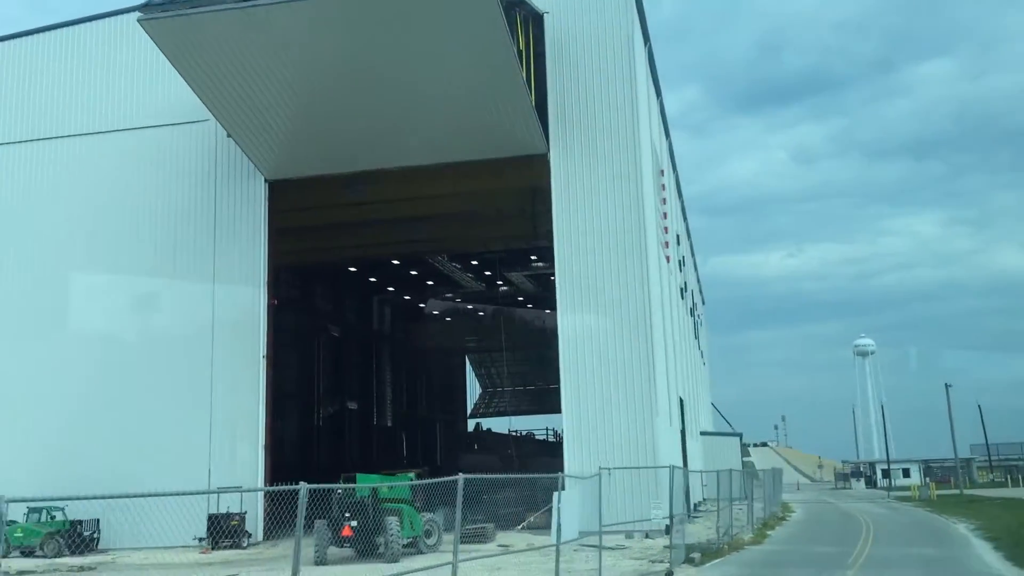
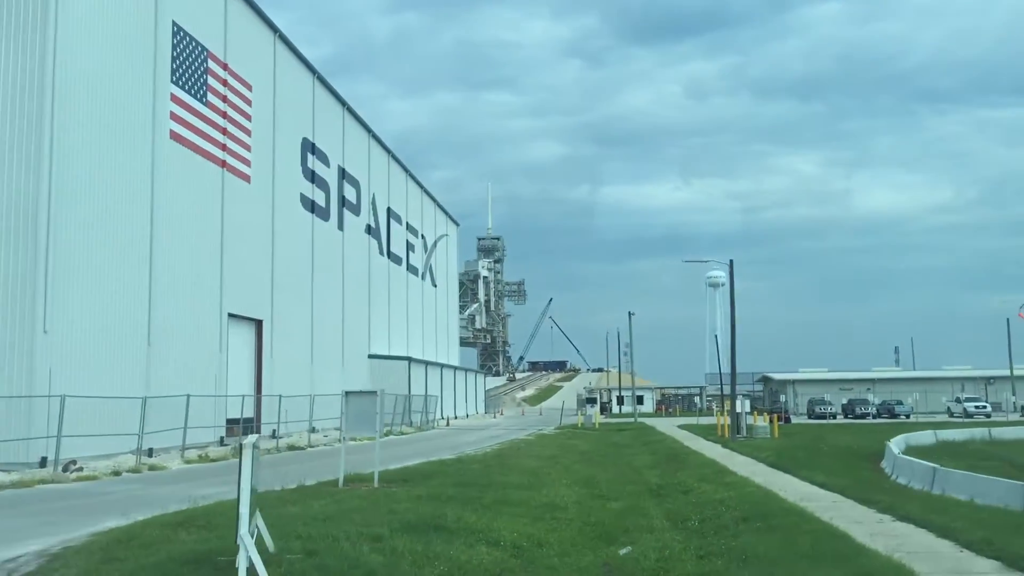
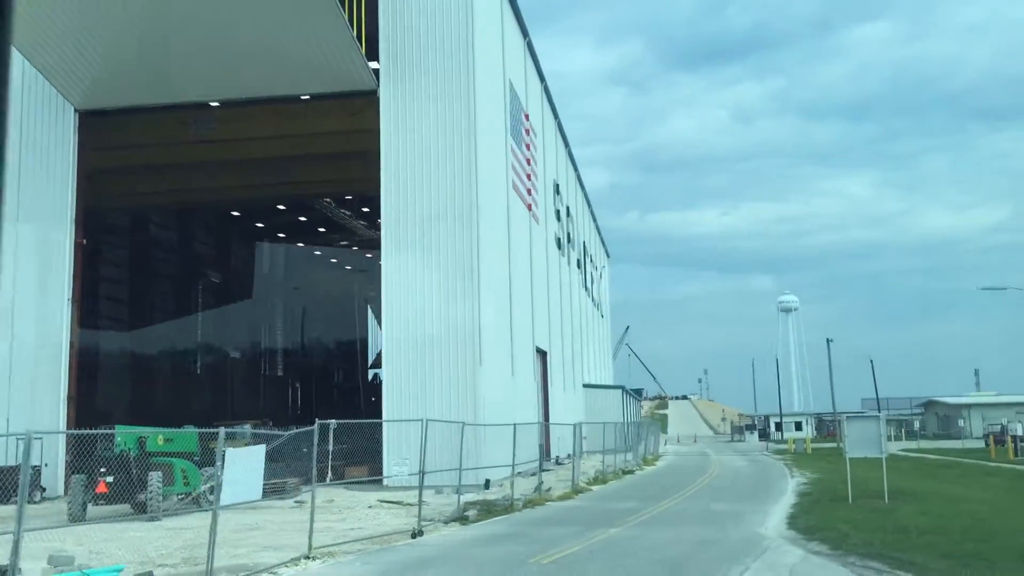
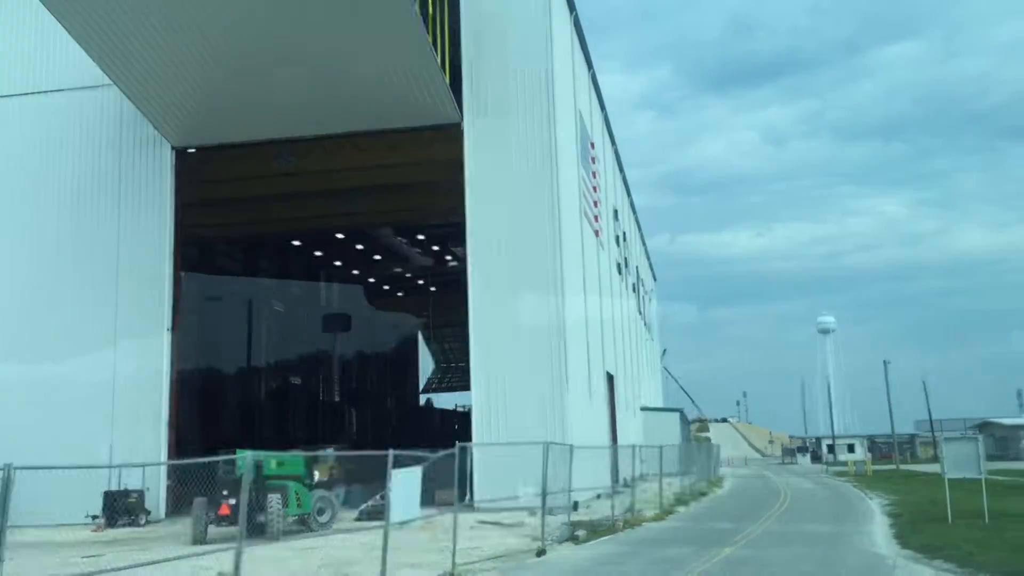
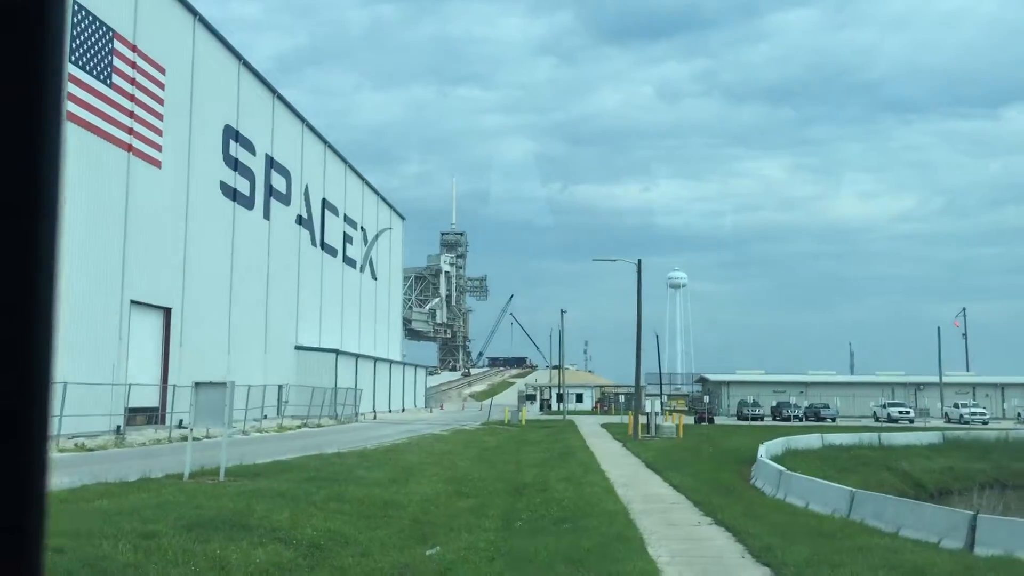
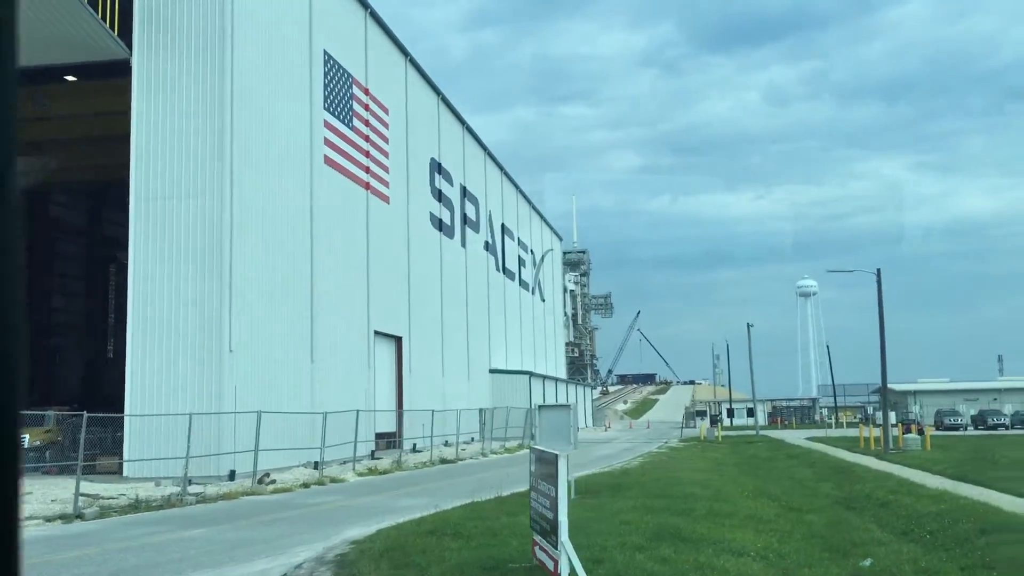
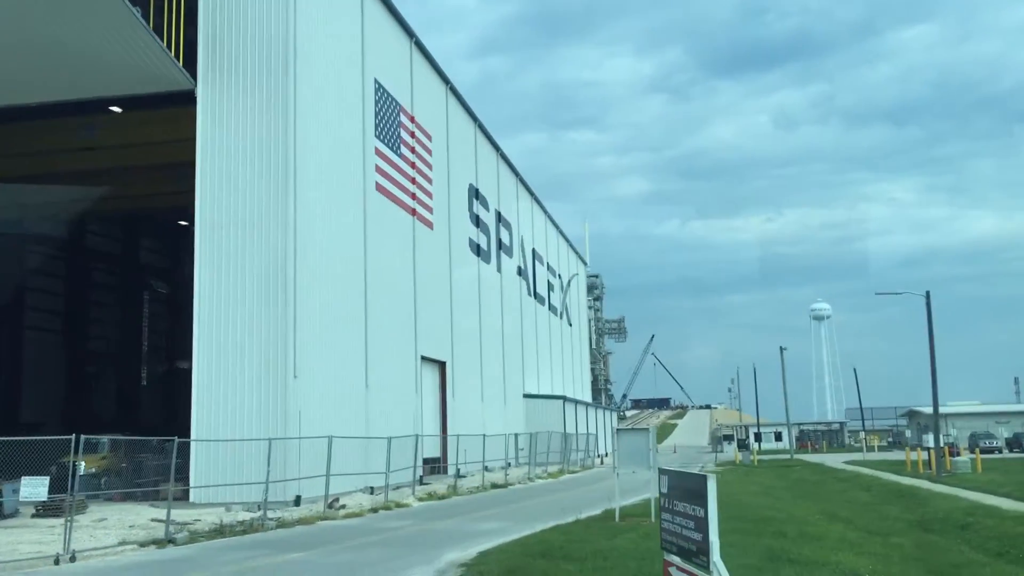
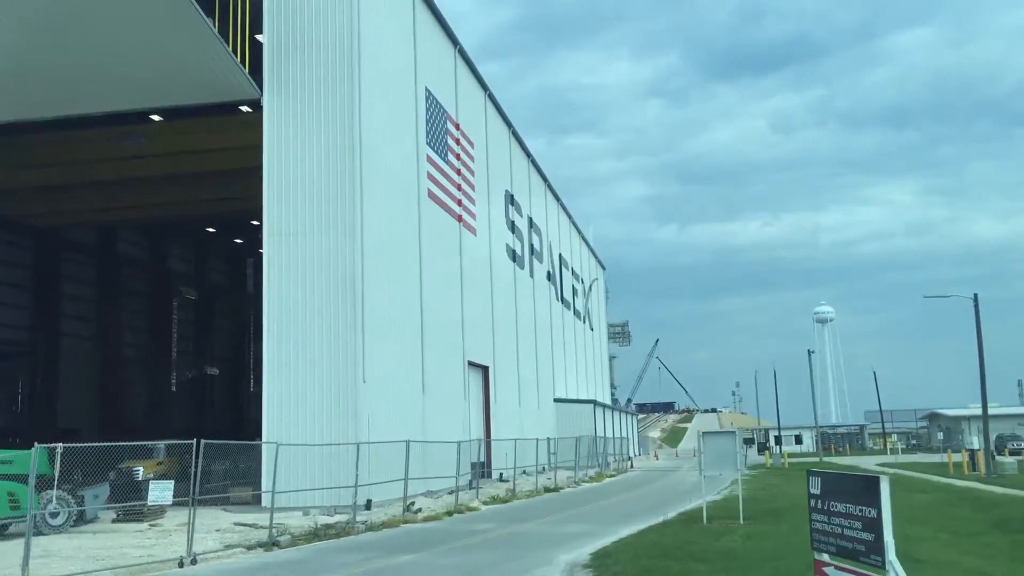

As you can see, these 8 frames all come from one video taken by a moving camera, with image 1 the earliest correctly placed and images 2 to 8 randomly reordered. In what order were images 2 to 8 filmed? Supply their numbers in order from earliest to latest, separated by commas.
4, 3, 8, 7, 6, 2, 5
